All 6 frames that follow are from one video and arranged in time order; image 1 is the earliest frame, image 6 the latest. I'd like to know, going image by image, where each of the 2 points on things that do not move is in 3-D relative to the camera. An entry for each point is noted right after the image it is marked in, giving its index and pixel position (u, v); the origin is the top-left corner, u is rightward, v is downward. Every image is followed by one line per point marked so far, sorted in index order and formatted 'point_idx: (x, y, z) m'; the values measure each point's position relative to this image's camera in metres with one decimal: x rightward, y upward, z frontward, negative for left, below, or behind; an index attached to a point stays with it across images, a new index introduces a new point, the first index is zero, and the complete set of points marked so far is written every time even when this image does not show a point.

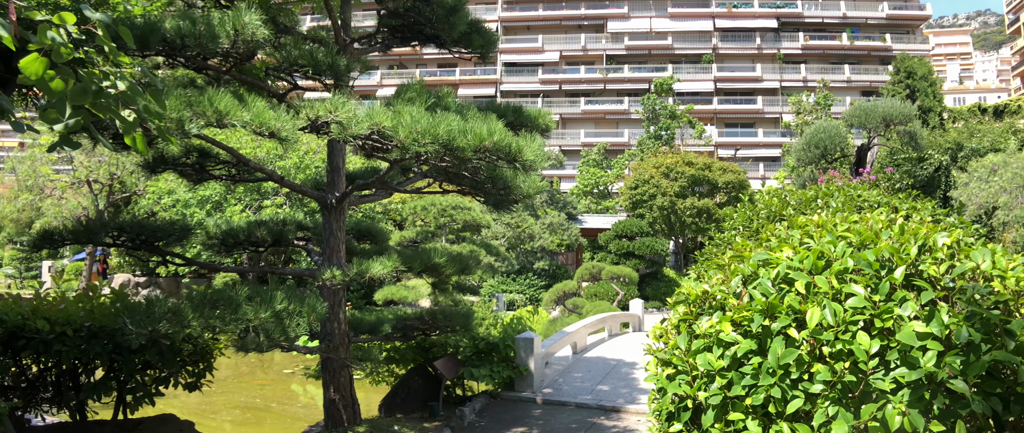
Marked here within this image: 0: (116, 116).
0: (-1.4, +0.4, +2.2) m
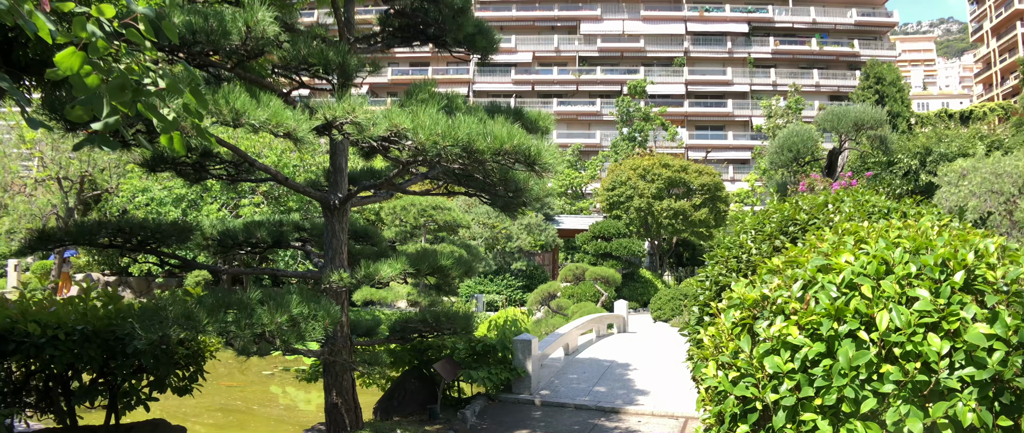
0: (-1.2, +0.4, +2.1) m
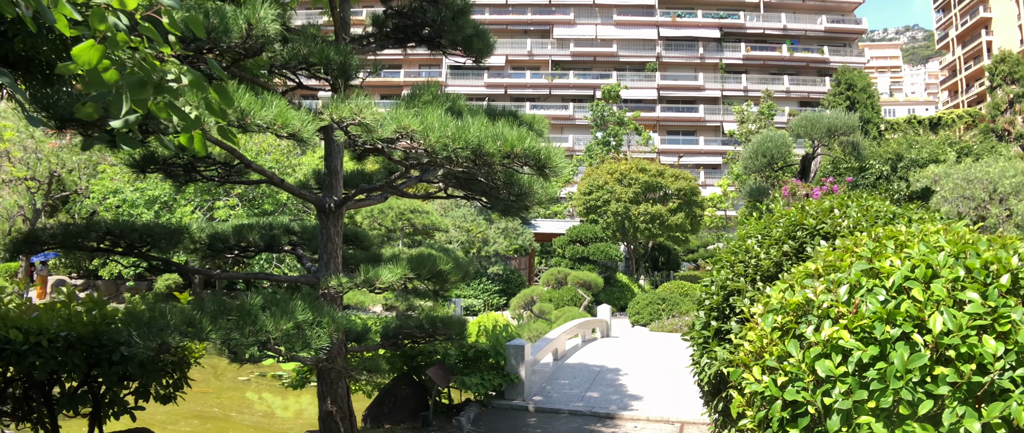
0: (-1.1, +0.3, +2.0) m
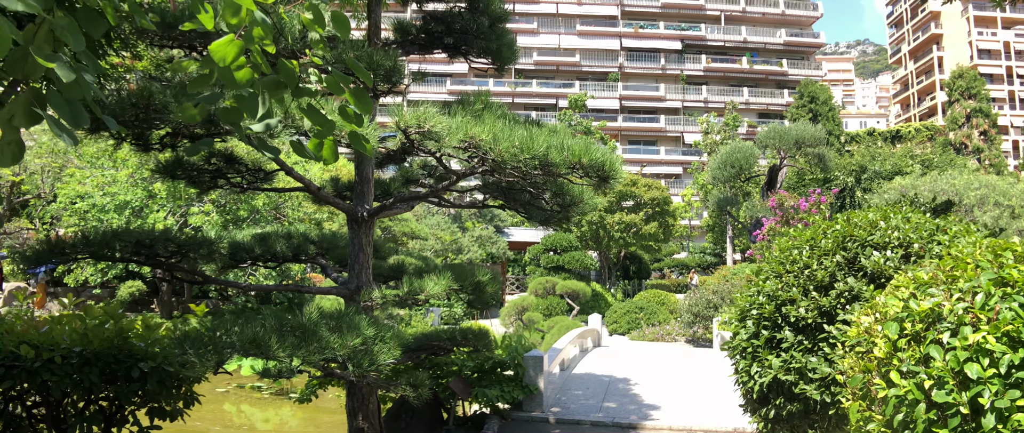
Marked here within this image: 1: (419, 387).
0: (-0.6, +0.3, +1.9) m
1: (-0.7, -1.2, +4.4) m
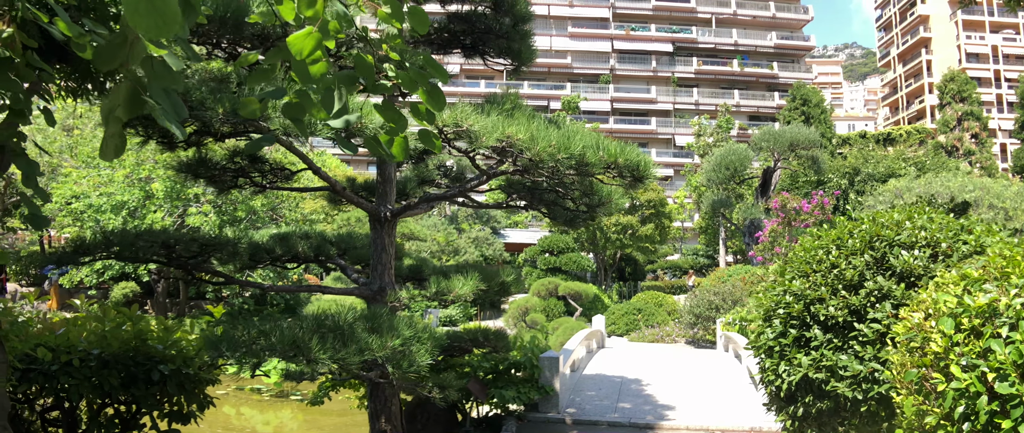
0: (-0.4, +0.3, +1.9) m
1: (-0.5, -1.2, +4.4) m
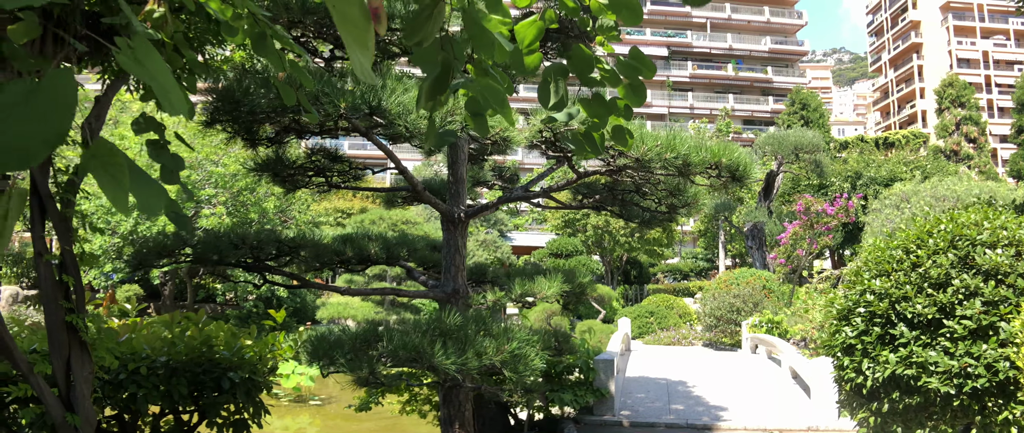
0: (+0.2, +0.3, +1.8) m
1: (+0.1, -1.2, +4.3) m
